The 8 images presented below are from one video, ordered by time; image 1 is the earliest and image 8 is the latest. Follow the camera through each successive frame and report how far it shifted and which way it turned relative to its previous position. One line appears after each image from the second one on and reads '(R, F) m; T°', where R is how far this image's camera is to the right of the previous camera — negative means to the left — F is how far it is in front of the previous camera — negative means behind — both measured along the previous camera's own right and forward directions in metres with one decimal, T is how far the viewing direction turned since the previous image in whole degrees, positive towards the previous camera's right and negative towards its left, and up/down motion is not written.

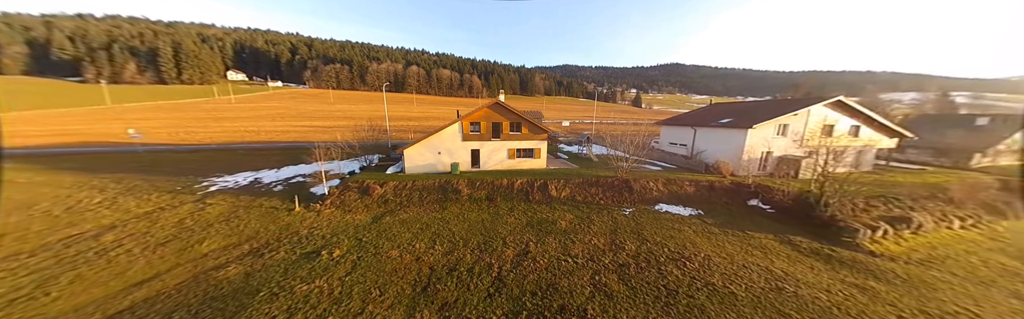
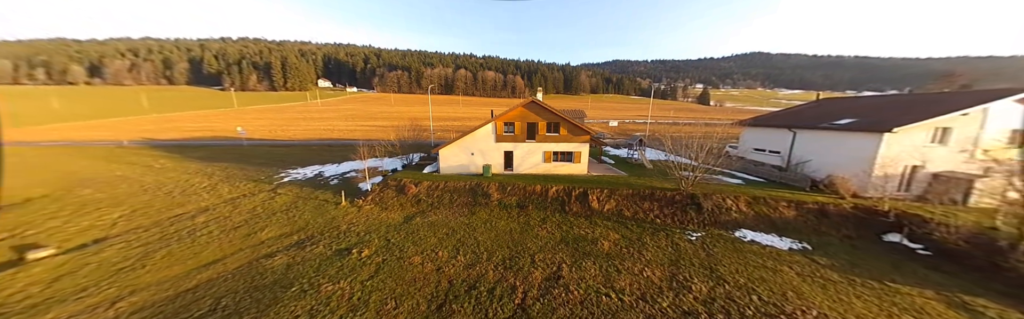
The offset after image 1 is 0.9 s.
(+0.3, +1.3) m; -11°
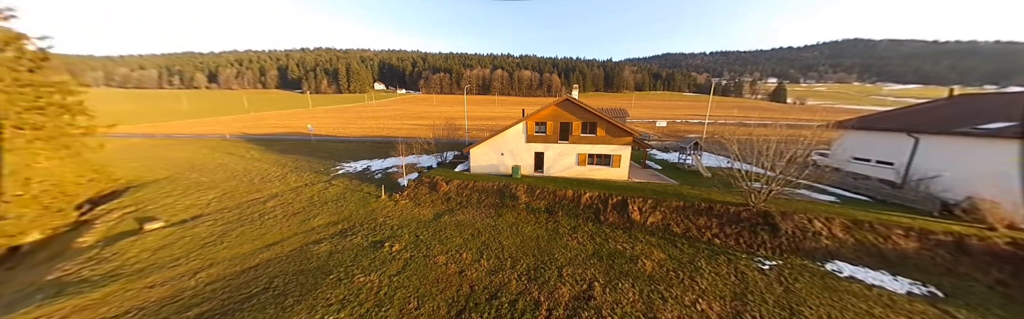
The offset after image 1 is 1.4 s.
(+0.2, +0.6) m; -9°
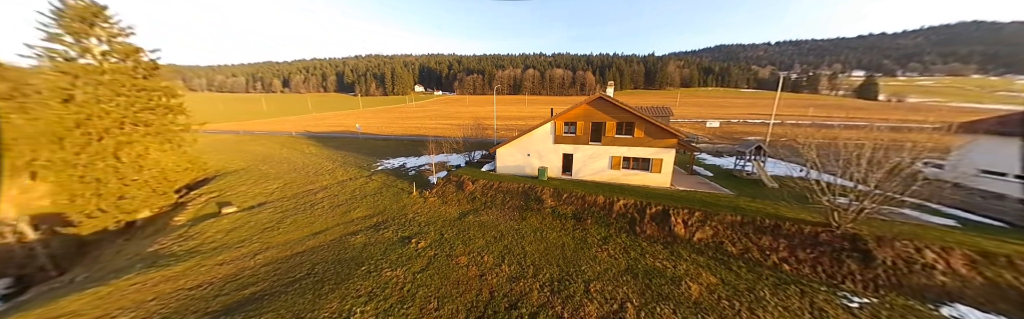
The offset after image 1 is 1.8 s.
(+0.2, +0.4) m; -8°
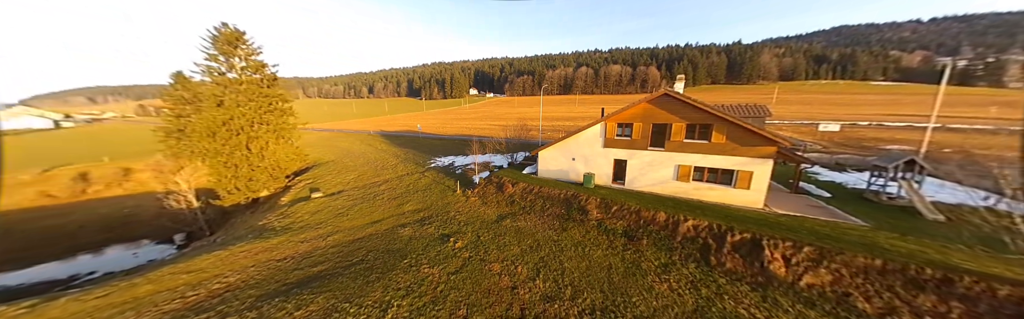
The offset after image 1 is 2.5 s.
(+0.2, +0.7) m; -12°
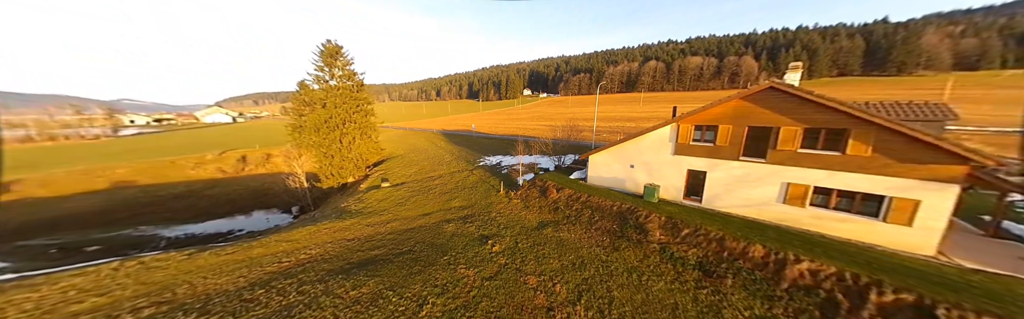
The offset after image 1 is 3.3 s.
(+0.2, +0.8) m; -13°
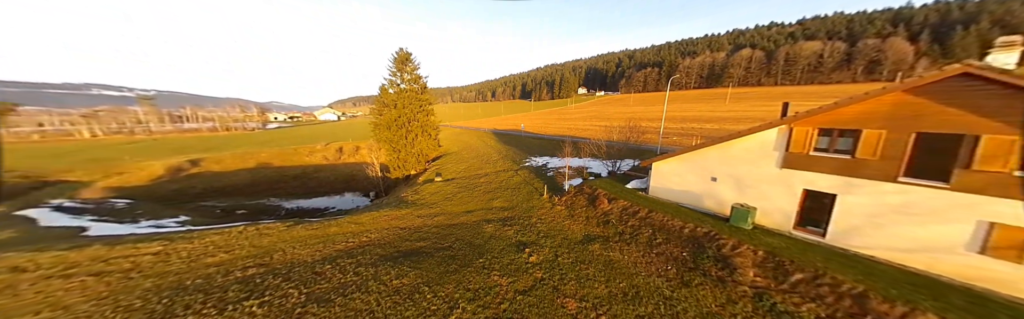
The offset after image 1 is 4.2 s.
(+0.3, +0.9) m; -13°
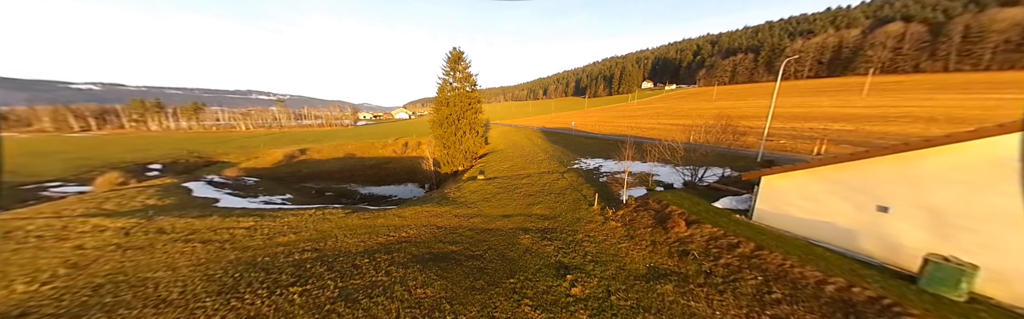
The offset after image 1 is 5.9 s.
(+0.2, +1.7) m; -12°
